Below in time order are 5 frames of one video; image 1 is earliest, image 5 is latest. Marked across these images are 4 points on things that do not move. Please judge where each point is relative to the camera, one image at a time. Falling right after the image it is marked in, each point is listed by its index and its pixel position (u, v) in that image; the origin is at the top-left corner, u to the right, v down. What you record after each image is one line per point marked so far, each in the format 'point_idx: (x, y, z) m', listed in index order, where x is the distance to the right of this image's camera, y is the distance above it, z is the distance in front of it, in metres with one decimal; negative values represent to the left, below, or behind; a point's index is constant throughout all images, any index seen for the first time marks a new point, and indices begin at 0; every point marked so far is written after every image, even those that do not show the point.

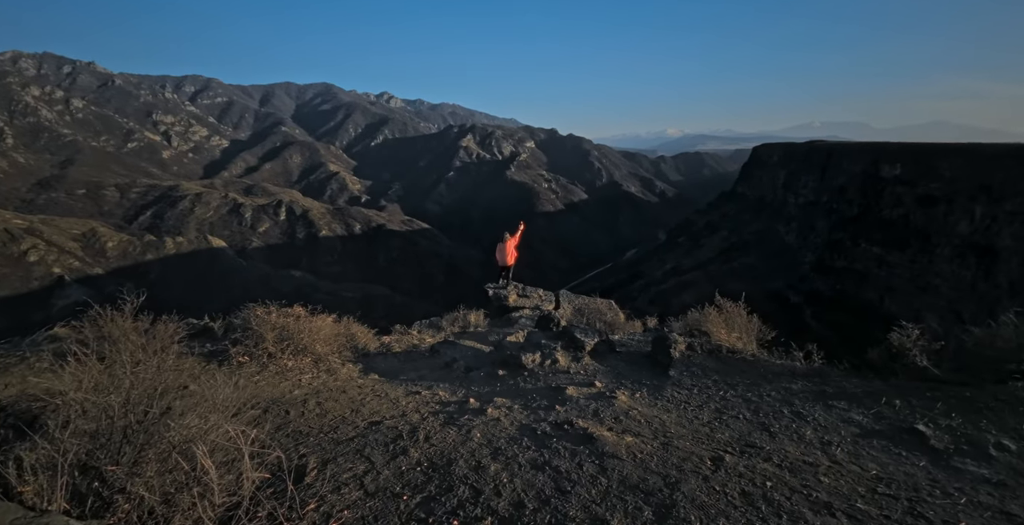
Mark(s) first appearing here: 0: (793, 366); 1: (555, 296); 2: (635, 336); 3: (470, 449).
0: (+2.0, -0.8, +3.6) m
1: (+0.8, -0.7, +9.7) m
2: (+1.2, -0.7, +4.9) m
3: (-0.2, -0.9, +2.4) m
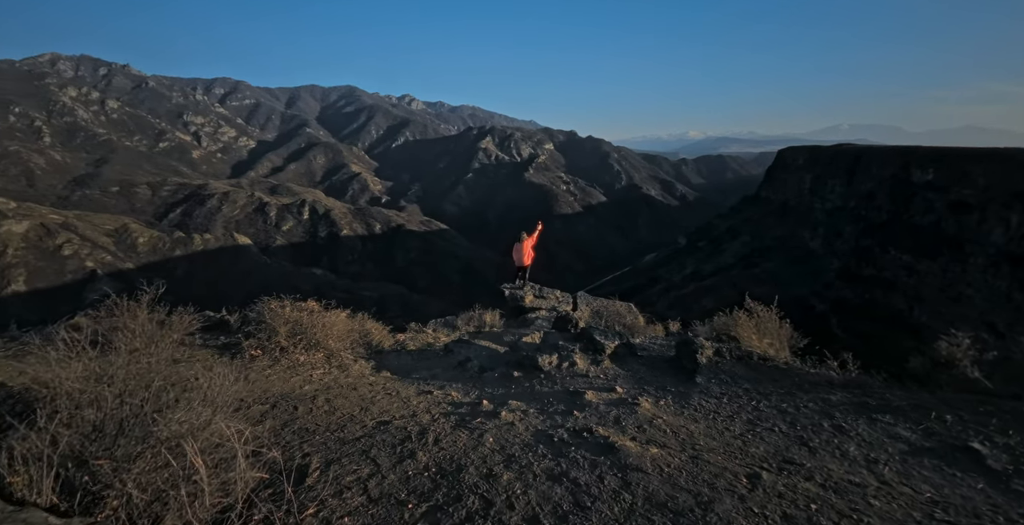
0: (+2.1, -0.8, +3.4) m
1: (+1.2, -0.7, +9.5) m
2: (+1.4, -0.7, +4.6) m
3: (-0.1, -0.9, +2.2) m
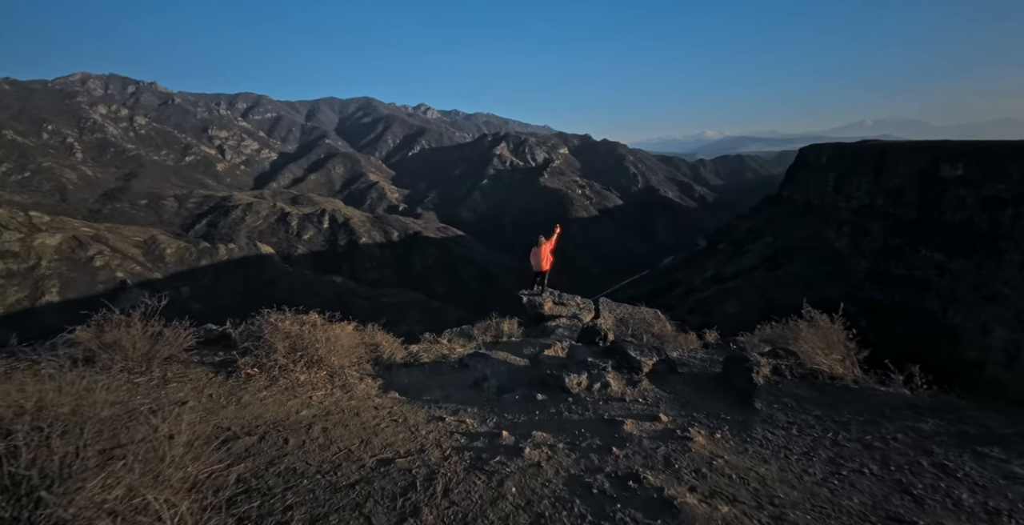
0: (+2.3, -0.8, +2.9) m
1: (+1.5, -0.8, +9.1) m
2: (+1.5, -0.8, +4.2) m
3: (0.0, -0.9, +1.8) m
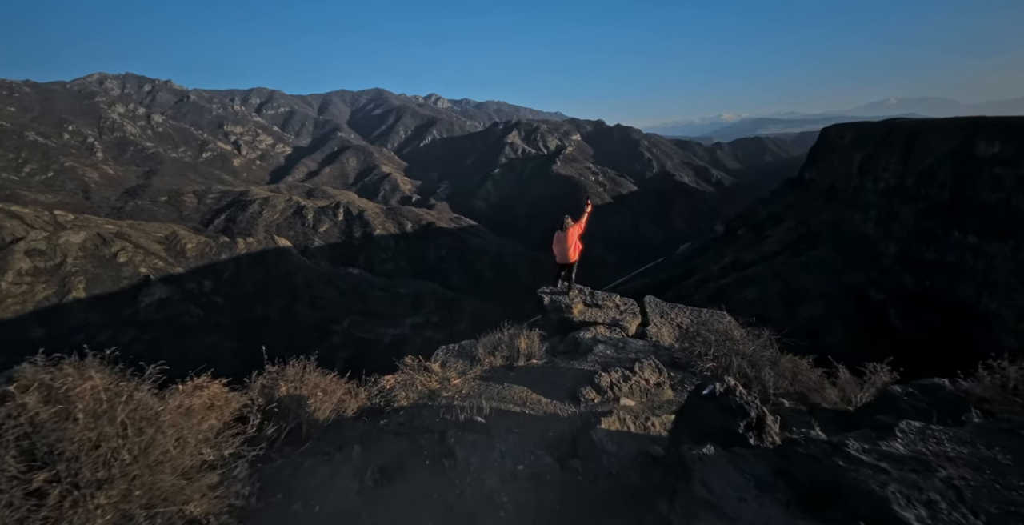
0: (+2.5, -0.8, +0.9) m
1: (+1.9, -0.6, +7.1) m
2: (+1.7, -0.7, +2.2) m
3: (+0.1, -0.9, -0.1) m
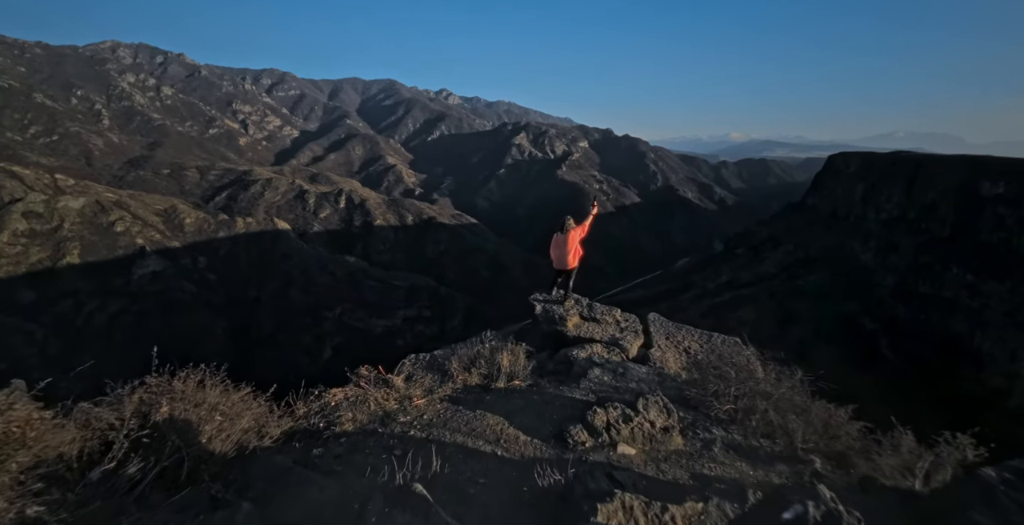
0: (+2.3, -1.0, -0.1) m
1: (+1.7, -0.8, +6.1) m
2: (+1.6, -0.9, +1.2) m
3: (-0.1, -0.9, -1.1) m
